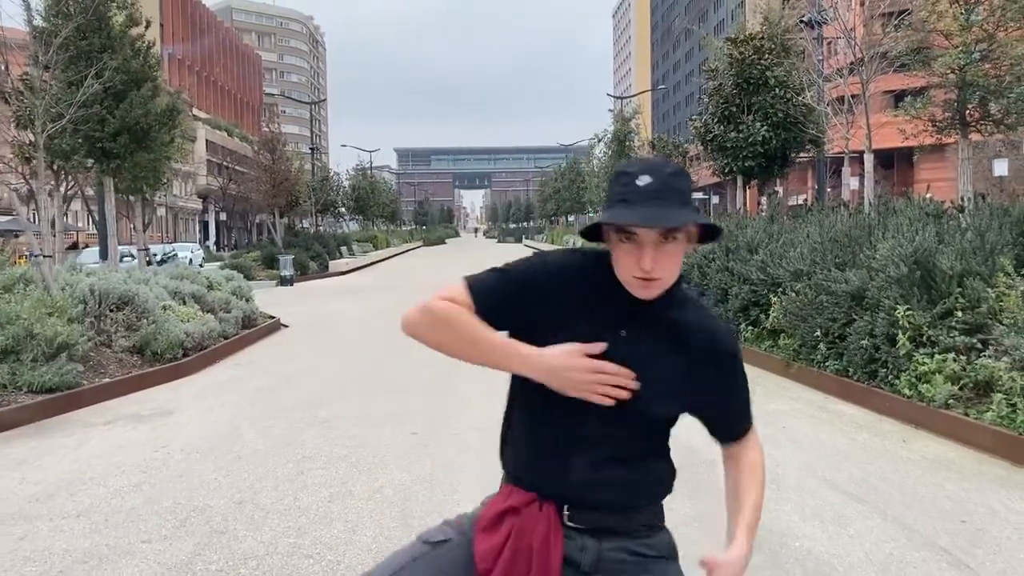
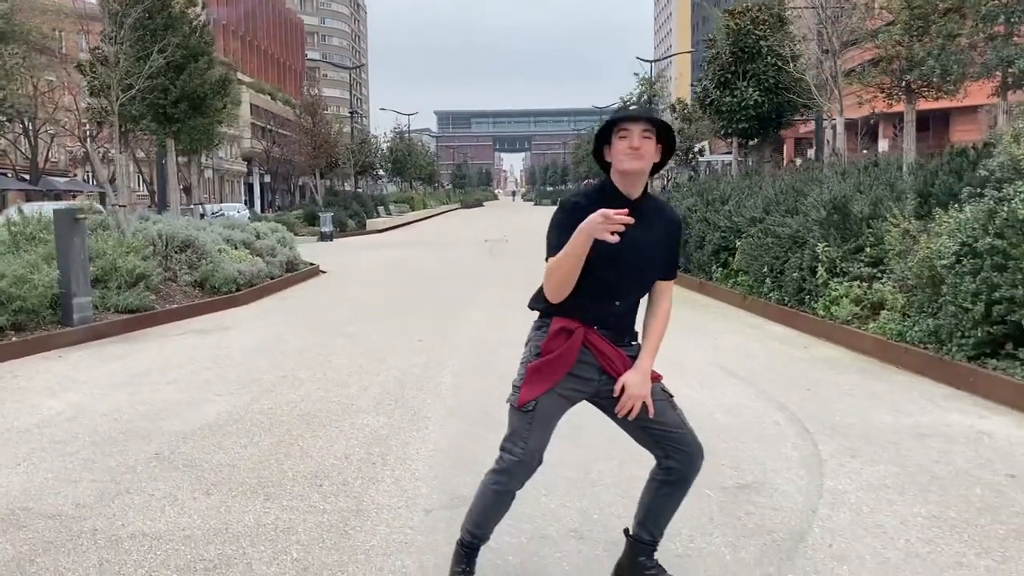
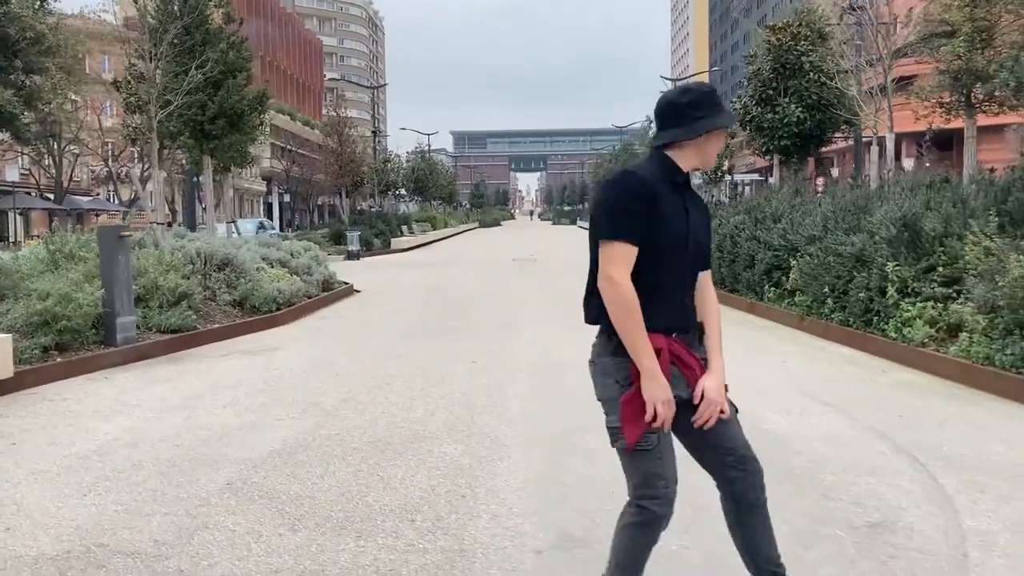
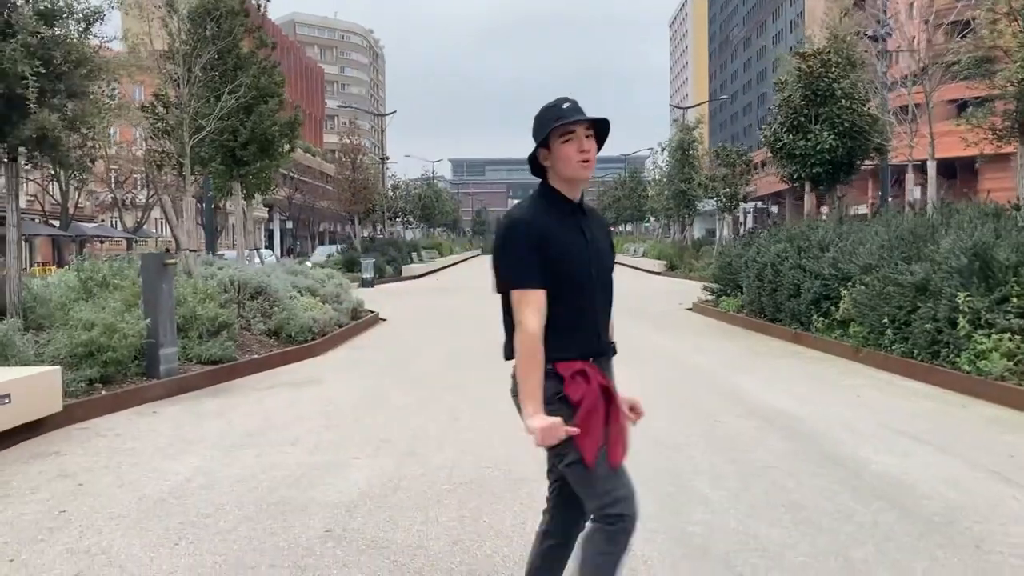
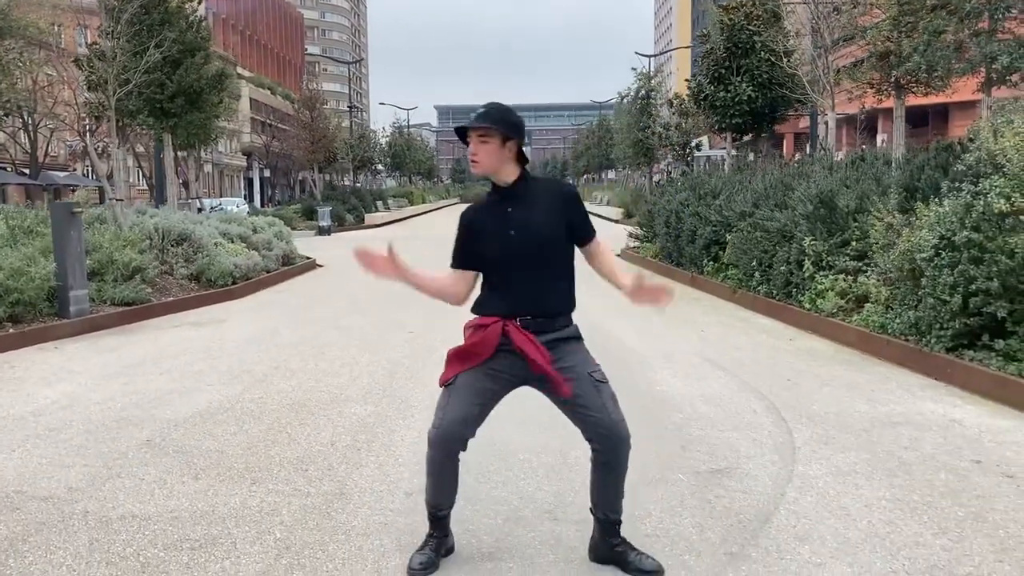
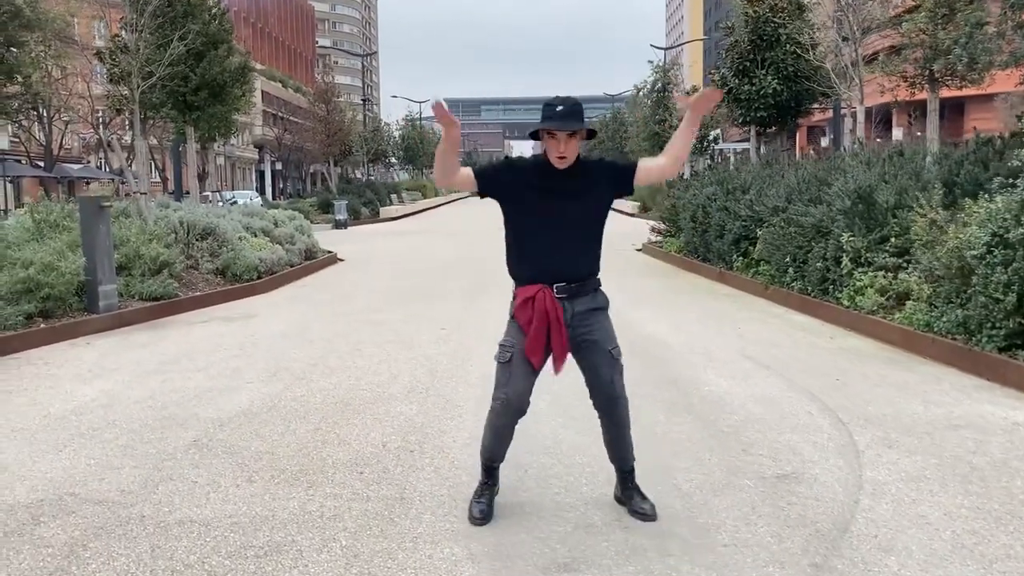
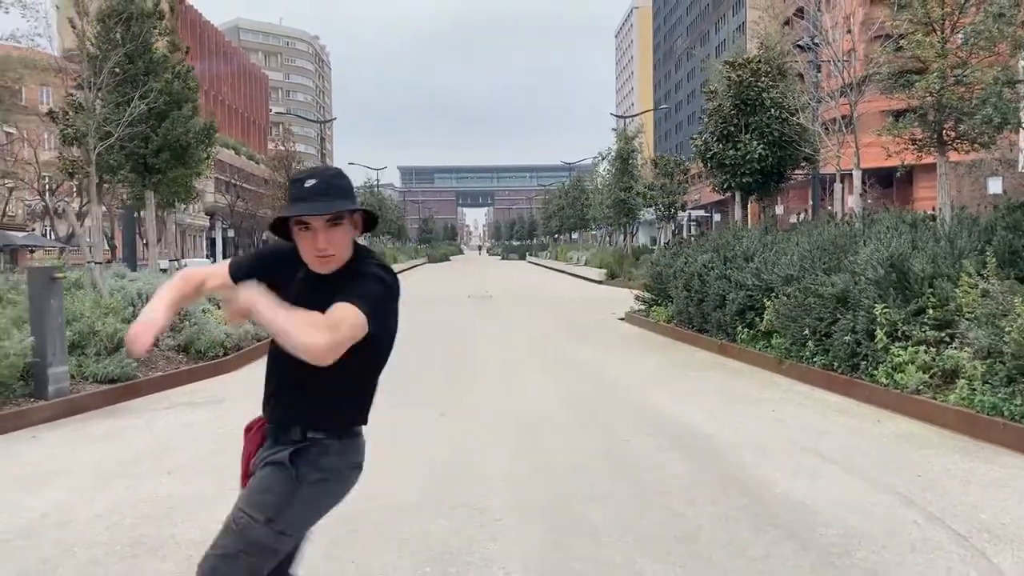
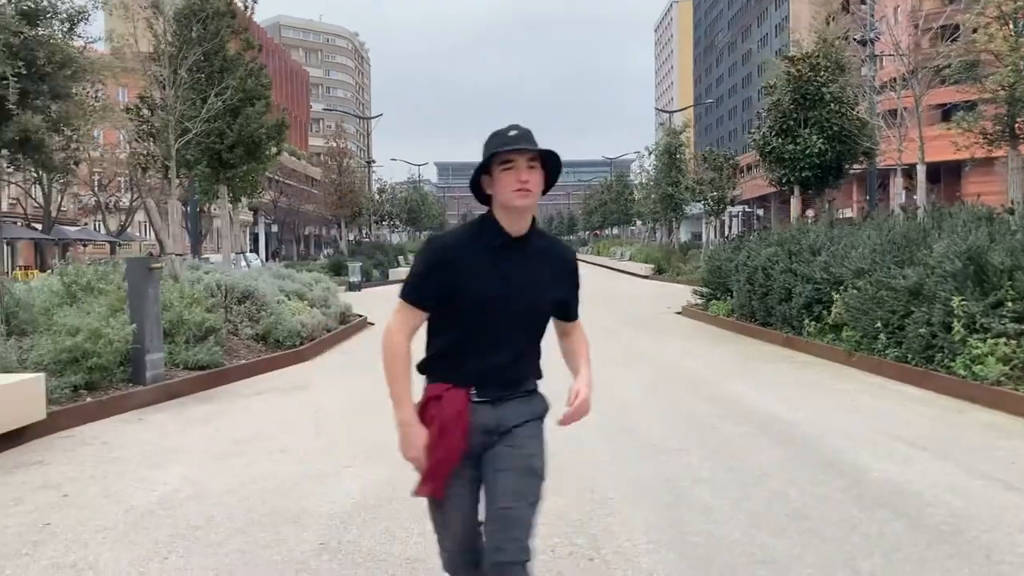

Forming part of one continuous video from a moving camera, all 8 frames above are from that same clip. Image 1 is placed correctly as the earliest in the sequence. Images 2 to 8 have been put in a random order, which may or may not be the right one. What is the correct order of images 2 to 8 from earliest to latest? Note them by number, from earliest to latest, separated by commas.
7, 8, 4, 3, 2, 5, 6
